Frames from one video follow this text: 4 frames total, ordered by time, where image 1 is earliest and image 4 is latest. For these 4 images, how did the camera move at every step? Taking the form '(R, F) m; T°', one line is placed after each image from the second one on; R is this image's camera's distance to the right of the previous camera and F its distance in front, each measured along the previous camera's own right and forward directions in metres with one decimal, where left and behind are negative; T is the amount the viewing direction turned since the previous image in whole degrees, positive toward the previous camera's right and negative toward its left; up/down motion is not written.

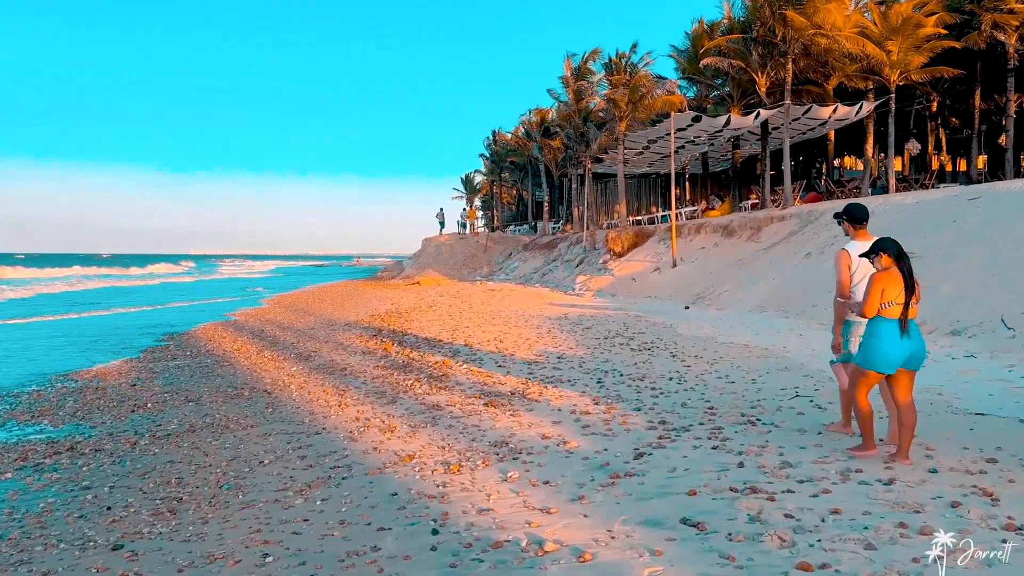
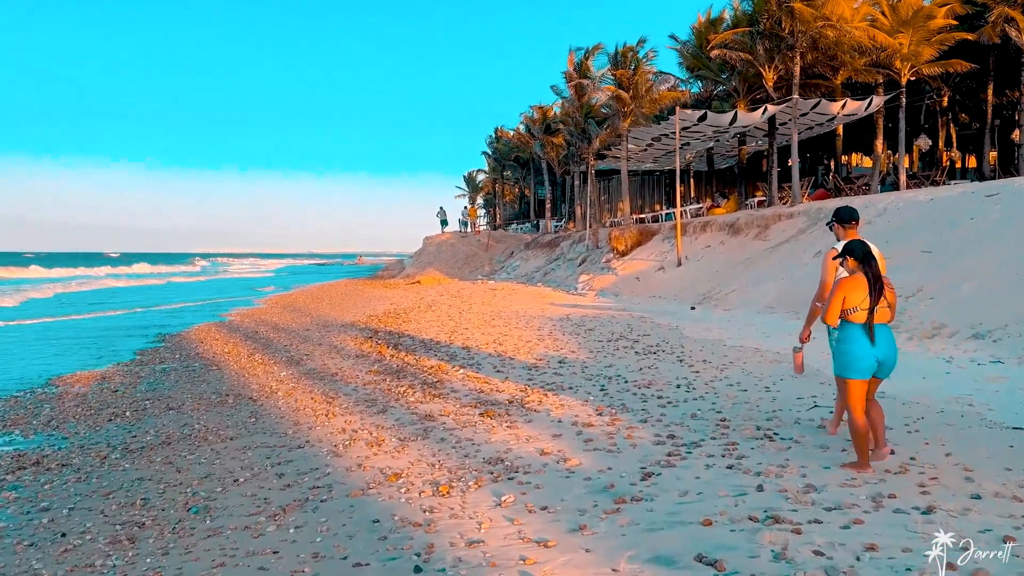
(0.0, +0.5) m; 0°
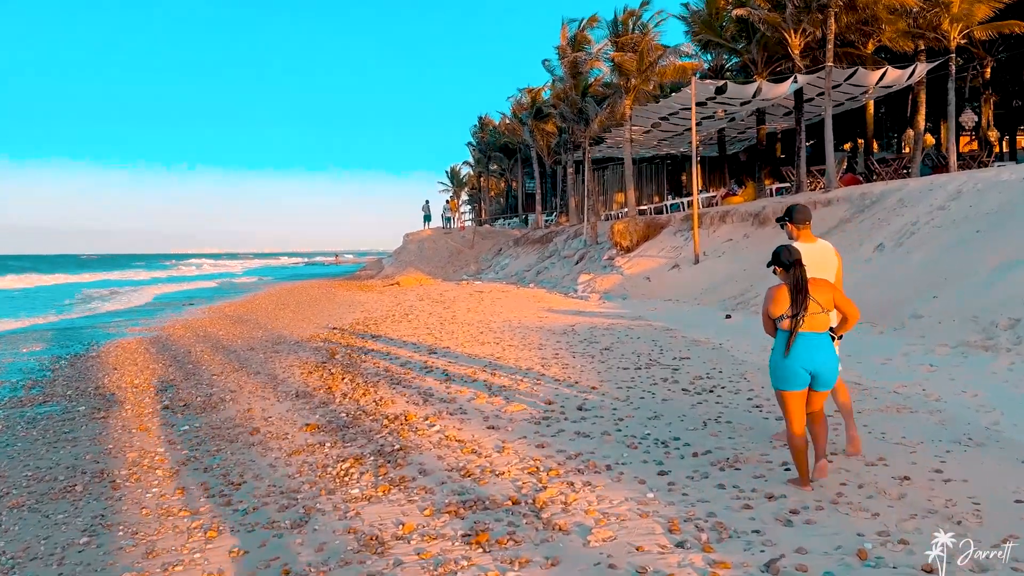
(-0.1, +2.9) m; +1°
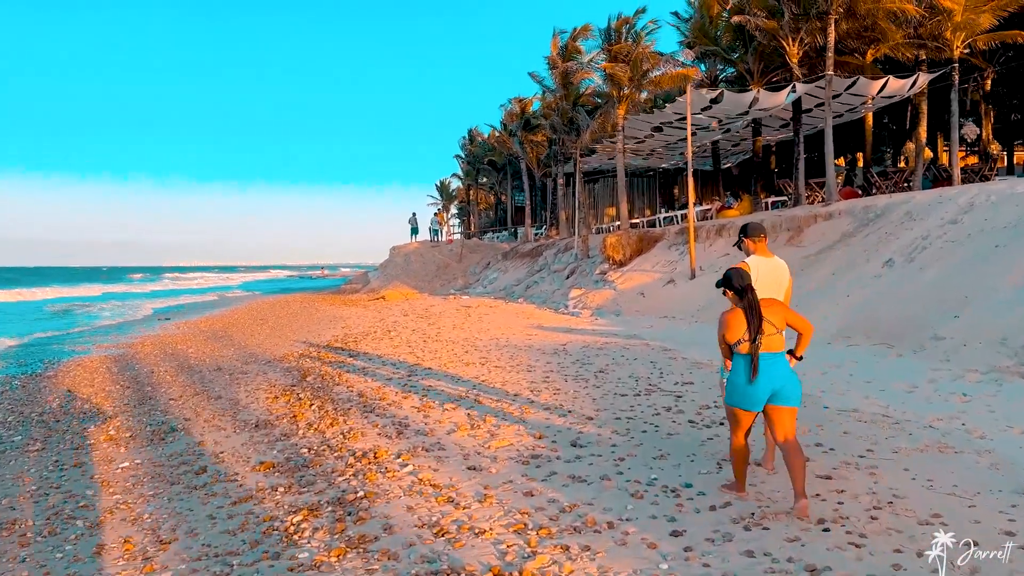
(0.0, +0.8) m; +1°
